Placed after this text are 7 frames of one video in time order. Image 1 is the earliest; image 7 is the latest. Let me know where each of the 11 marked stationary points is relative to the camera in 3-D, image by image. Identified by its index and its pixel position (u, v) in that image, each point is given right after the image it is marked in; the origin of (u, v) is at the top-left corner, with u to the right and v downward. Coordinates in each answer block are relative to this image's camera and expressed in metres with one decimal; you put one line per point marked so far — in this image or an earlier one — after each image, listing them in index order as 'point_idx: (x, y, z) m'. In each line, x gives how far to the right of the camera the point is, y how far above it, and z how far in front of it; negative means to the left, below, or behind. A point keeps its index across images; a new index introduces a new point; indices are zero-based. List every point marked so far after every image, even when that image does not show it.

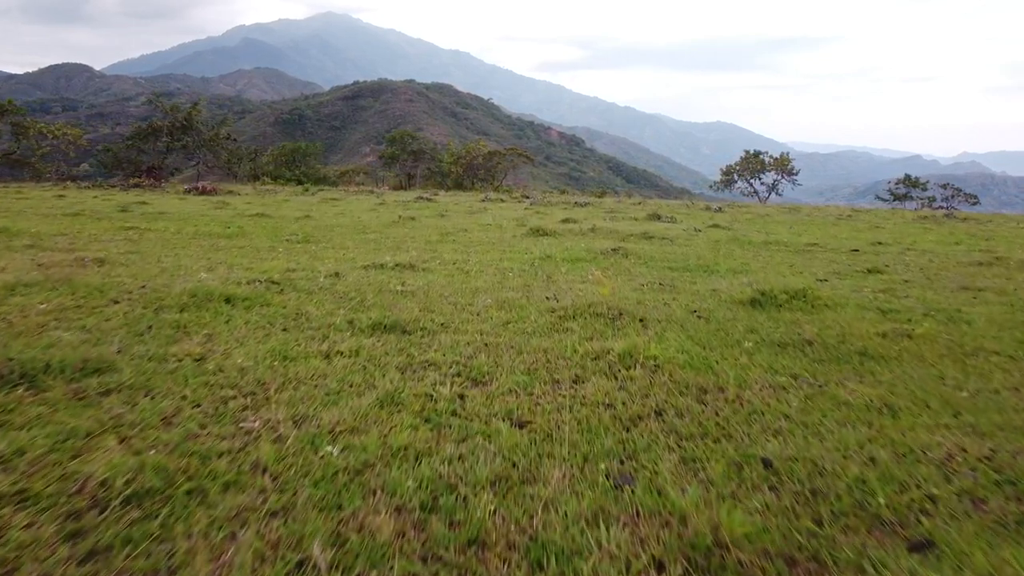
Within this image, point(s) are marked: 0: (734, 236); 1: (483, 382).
0: (+4.8, +1.1, +16.8) m
1: (-0.2, -0.5, +4.5) m
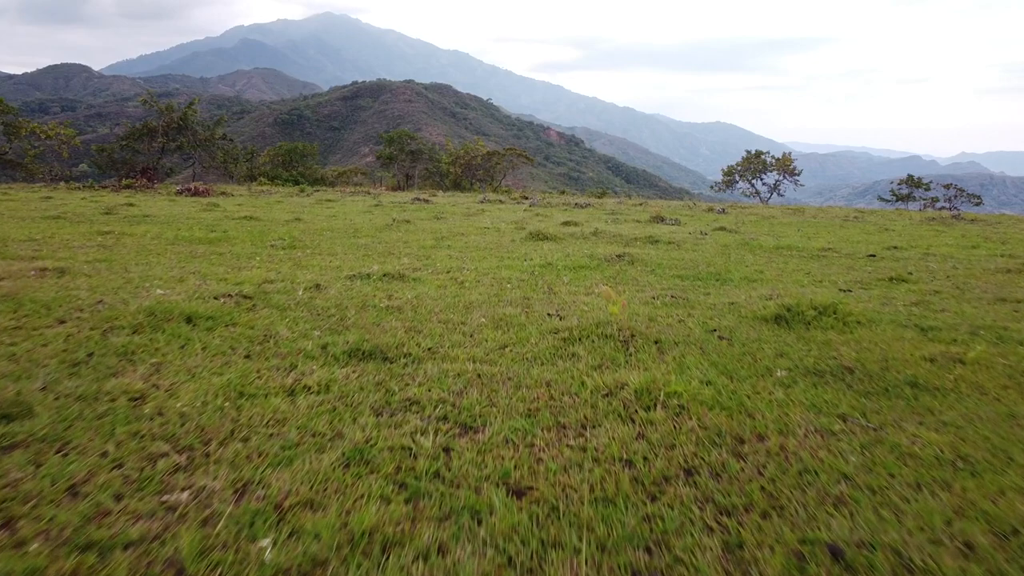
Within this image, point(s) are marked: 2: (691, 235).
0: (+4.8, +1.0, +16.1) m
1: (-0.2, -0.7, +3.7) m
2: (+3.9, +1.2, +17.3) m
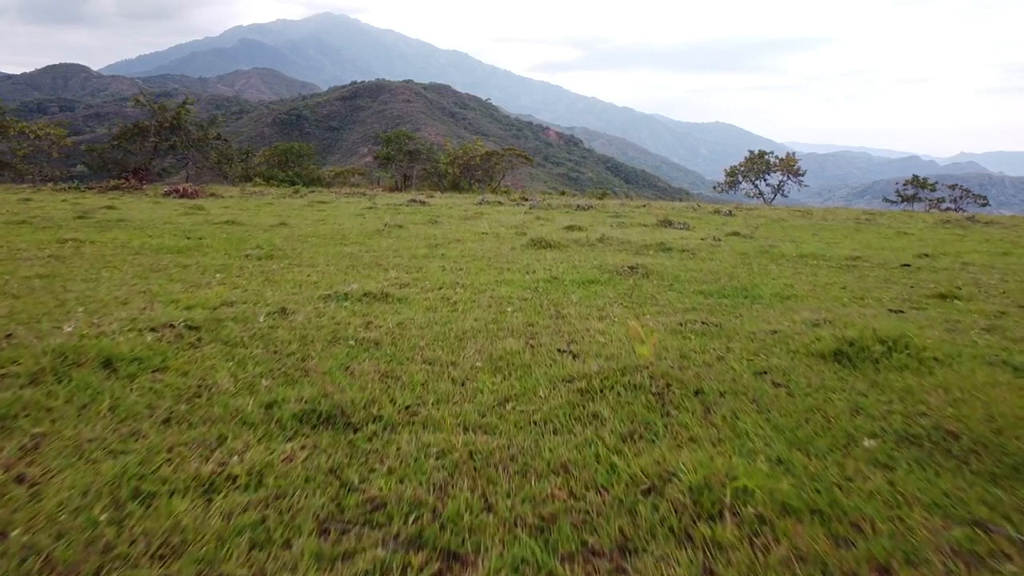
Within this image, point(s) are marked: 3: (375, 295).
0: (+4.8, +0.8, +14.9) m
1: (-0.2, -0.9, +2.5) m
2: (+3.9, +1.0, +16.1) m
3: (-1.3, -0.1, +7.6) m
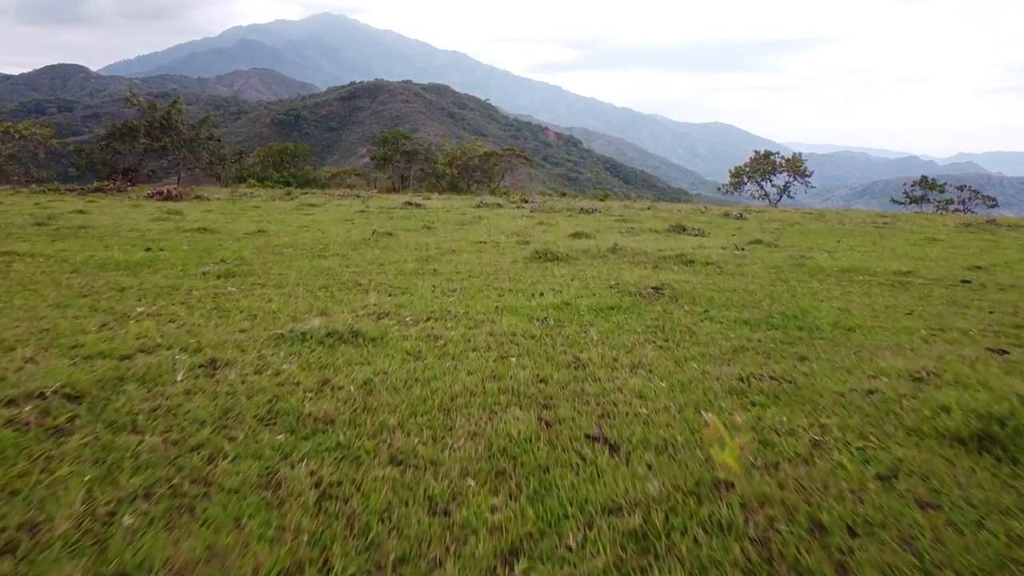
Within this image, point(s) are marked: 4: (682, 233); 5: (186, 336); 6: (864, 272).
0: (+4.8, +0.5, +13.3) m
1: (-0.1, -1.1, +0.9) m
2: (+3.9, +0.7, +14.5) m
3: (-1.3, -0.3, +6.0) m
4: (+4.1, +1.3, +18.8) m
5: (-2.4, -0.4, +5.9) m
6: (+5.3, +0.2, +11.8) m
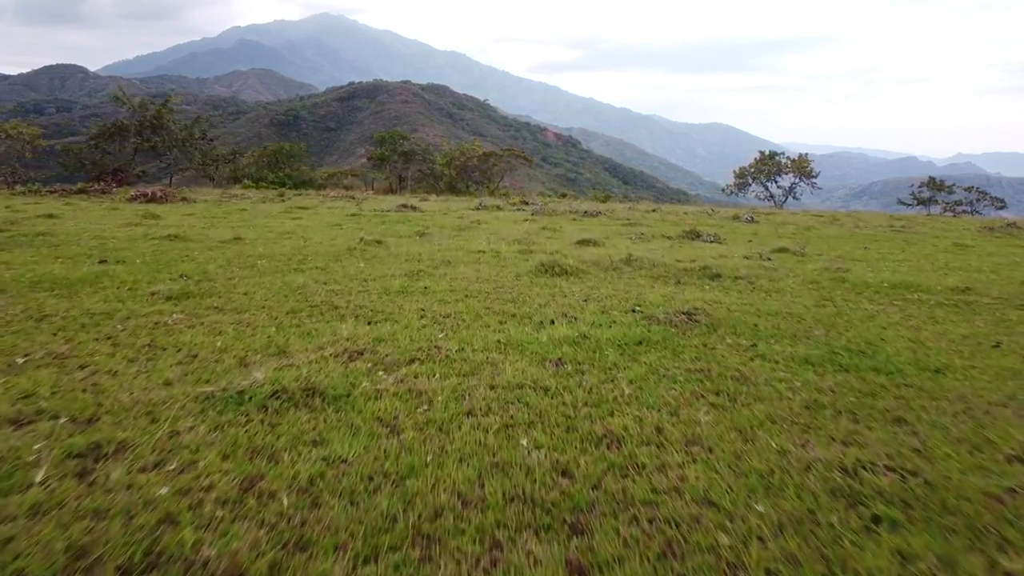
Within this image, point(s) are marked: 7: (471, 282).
0: (+4.8, +0.3, +11.9) m
1: (-0.1, -1.4, -0.5) m
2: (+4.0, +0.4, +13.1) m
3: (-1.3, -0.6, +4.5) m
4: (+4.1, +1.1, +17.3) m
5: (-2.4, -0.6, +4.5) m
6: (+5.3, 0.0, +10.4) m
7: (-0.5, +0.1, +9.8) m
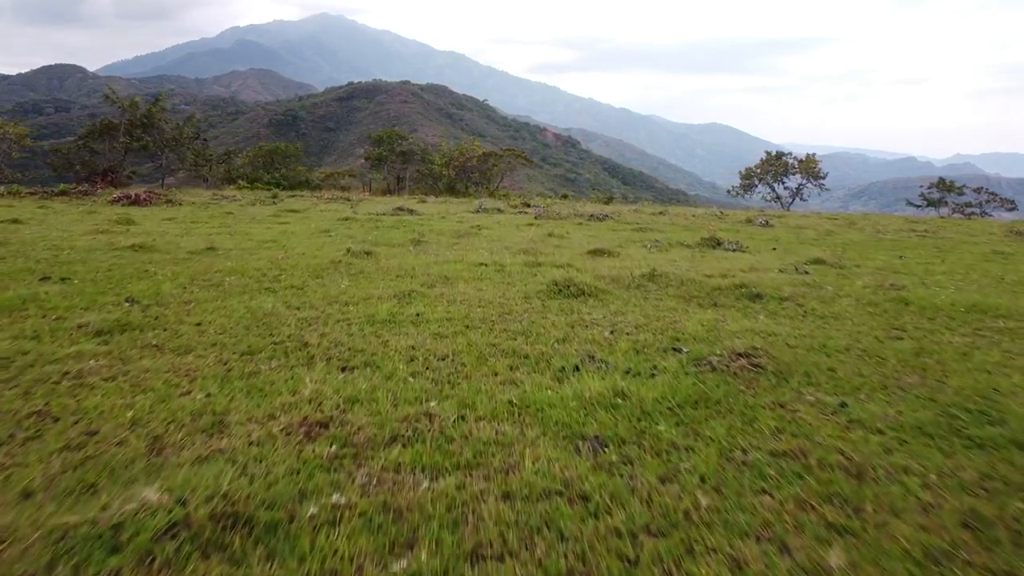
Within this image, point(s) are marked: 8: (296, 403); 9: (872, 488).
0: (+4.9, 0.0, +10.3) m
1: (0.0, -1.6, -2.1) m
2: (+4.1, +0.2, +11.6) m
3: (-1.2, -0.8, +3.0) m
4: (+4.2, +0.8, +15.8) m
5: (-2.3, -0.9, +2.9) m
6: (+5.4, -0.3, +8.8) m
7: (-0.4, -0.2, +8.3) m
8: (-1.3, -0.7, +4.7) m
9: (+1.7, -0.9, +3.7) m
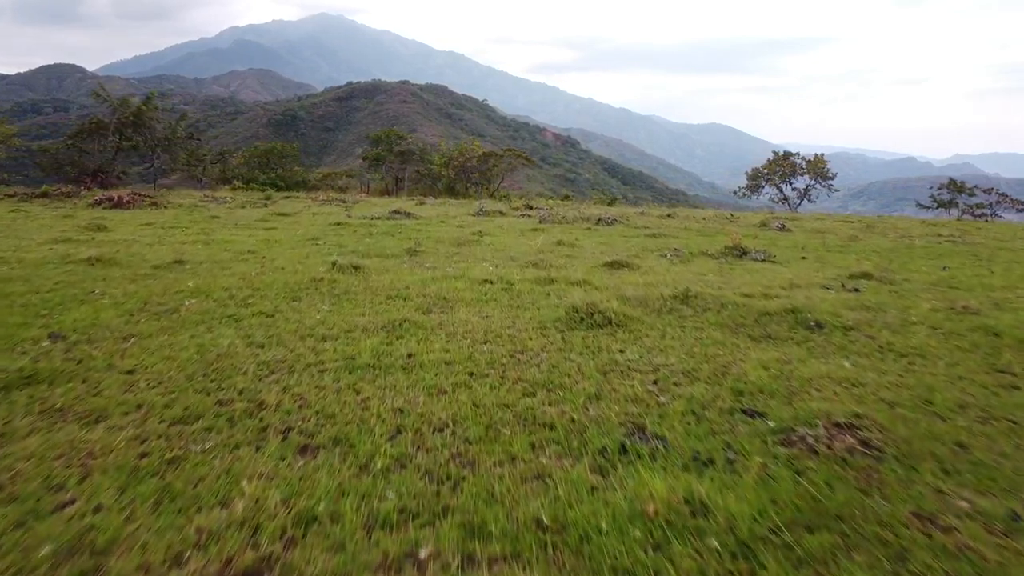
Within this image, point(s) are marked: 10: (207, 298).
0: (+5.0, -0.3, +8.8) m
1: (+0.2, -1.9, -3.6) m
2: (+4.2, -0.1, +10.0) m
3: (-1.0, -1.1, +1.4) m
4: (+4.3, +0.5, +14.3) m
5: (-2.2, -1.1, +1.4) m
6: (+5.5, -0.5, +7.3) m
7: (-0.3, -0.5, +6.7) m
8: (-1.2, -1.0, +3.1) m
9: (+1.8, -1.2, +2.1) m
10: (-3.4, -0.1, +8.6) m
